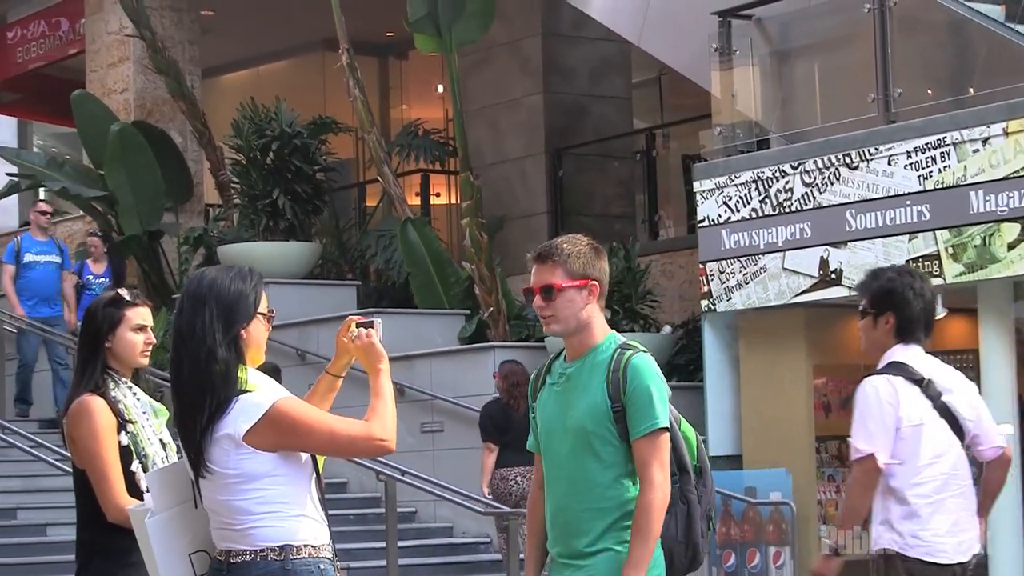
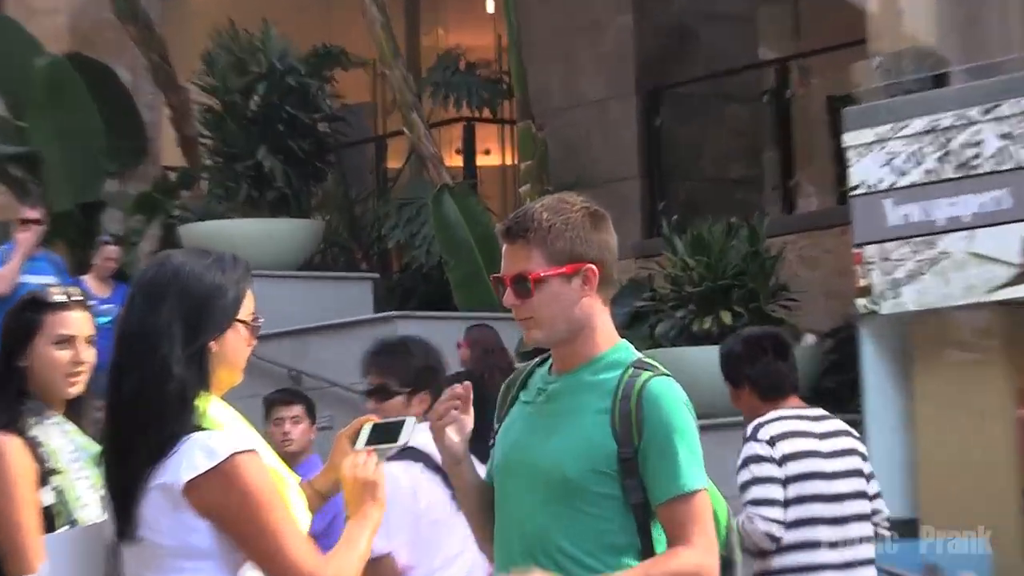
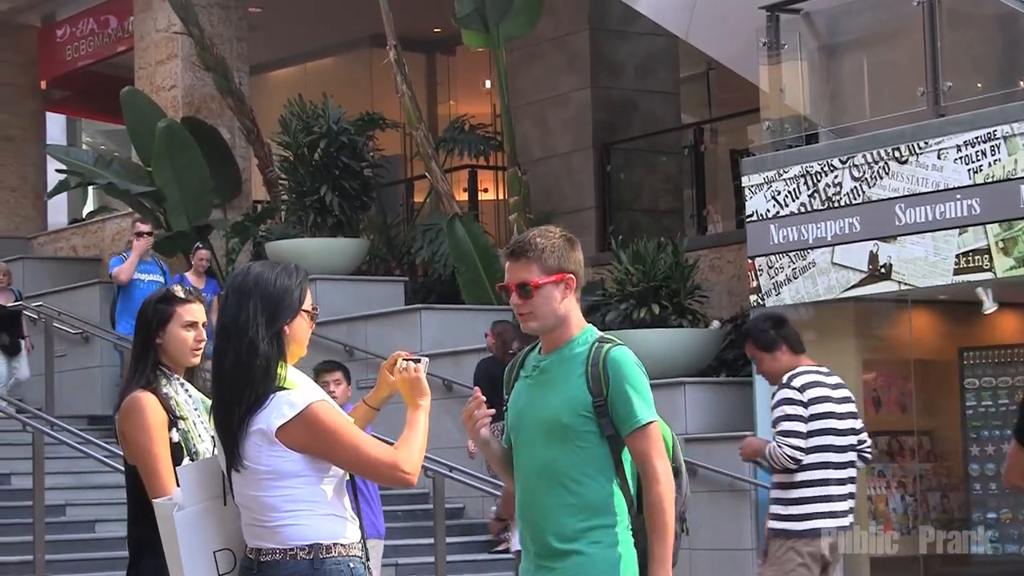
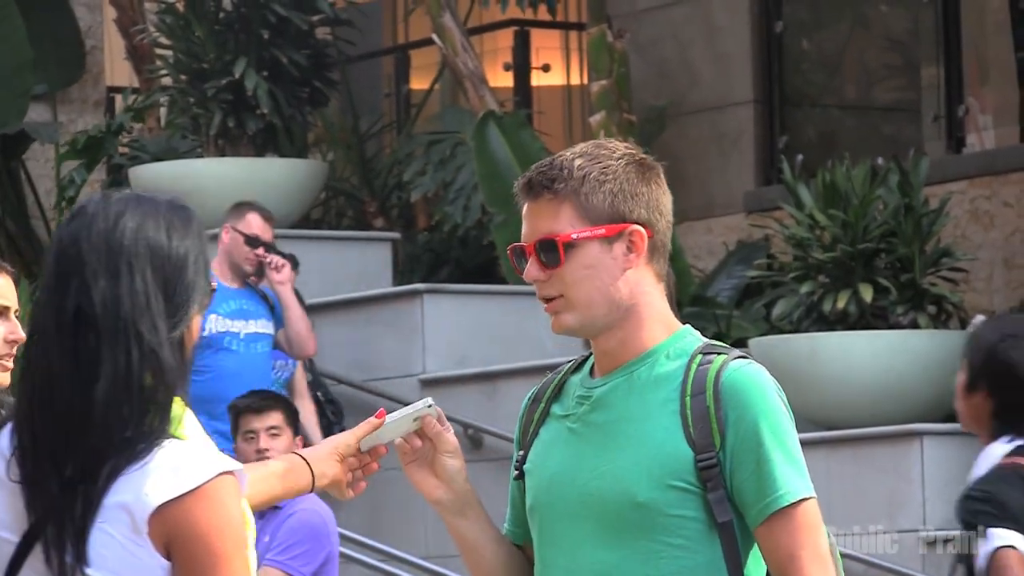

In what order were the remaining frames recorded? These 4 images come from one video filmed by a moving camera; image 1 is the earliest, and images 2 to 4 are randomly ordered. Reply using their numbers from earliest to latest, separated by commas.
3, 2, 4
